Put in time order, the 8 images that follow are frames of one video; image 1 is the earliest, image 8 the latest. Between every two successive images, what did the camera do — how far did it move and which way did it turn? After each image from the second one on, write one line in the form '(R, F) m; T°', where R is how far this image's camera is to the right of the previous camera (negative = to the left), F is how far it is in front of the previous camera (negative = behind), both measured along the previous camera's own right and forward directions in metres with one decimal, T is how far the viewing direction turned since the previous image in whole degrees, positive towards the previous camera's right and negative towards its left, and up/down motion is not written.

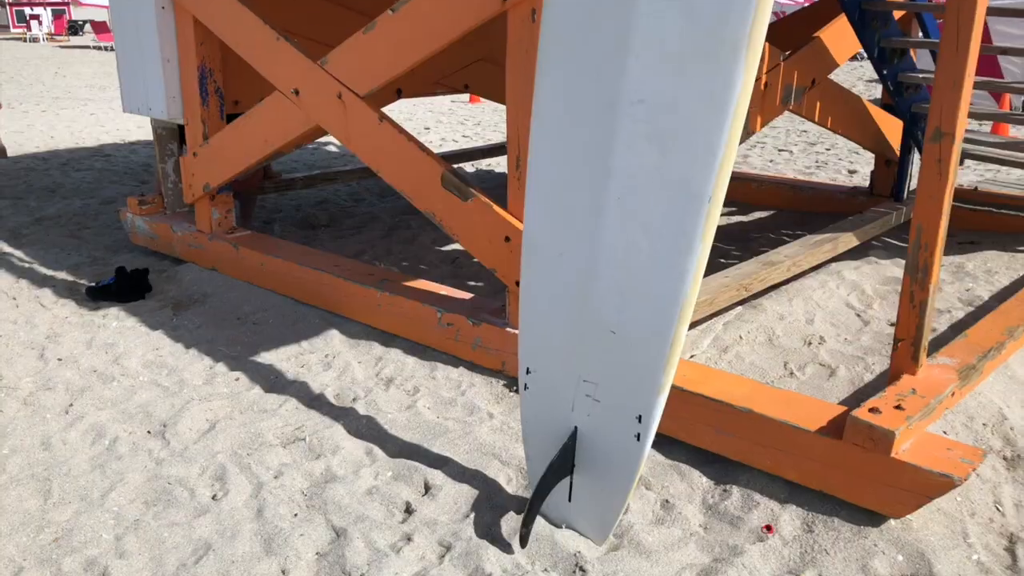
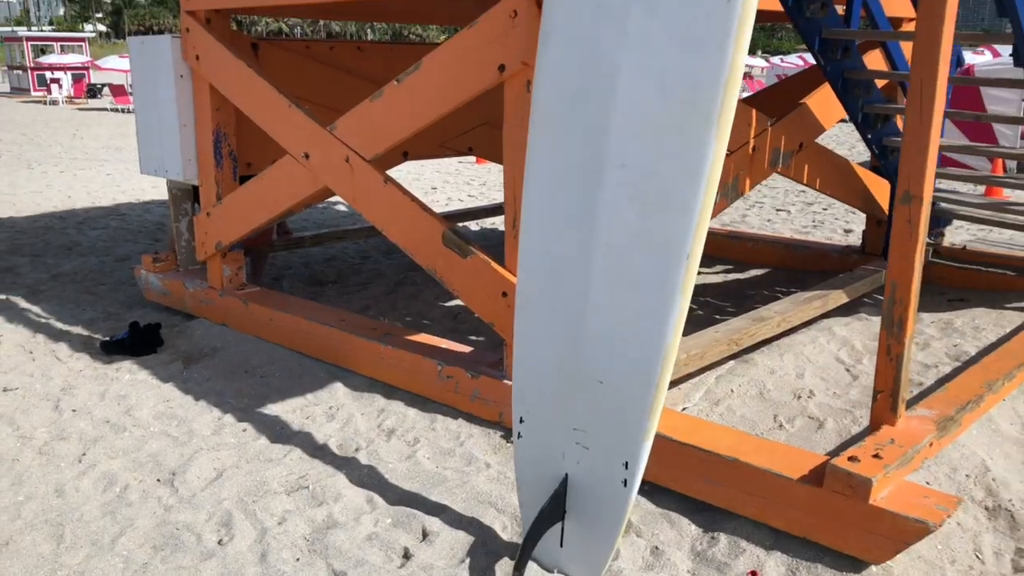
(0.0, -0.1) m; -1°
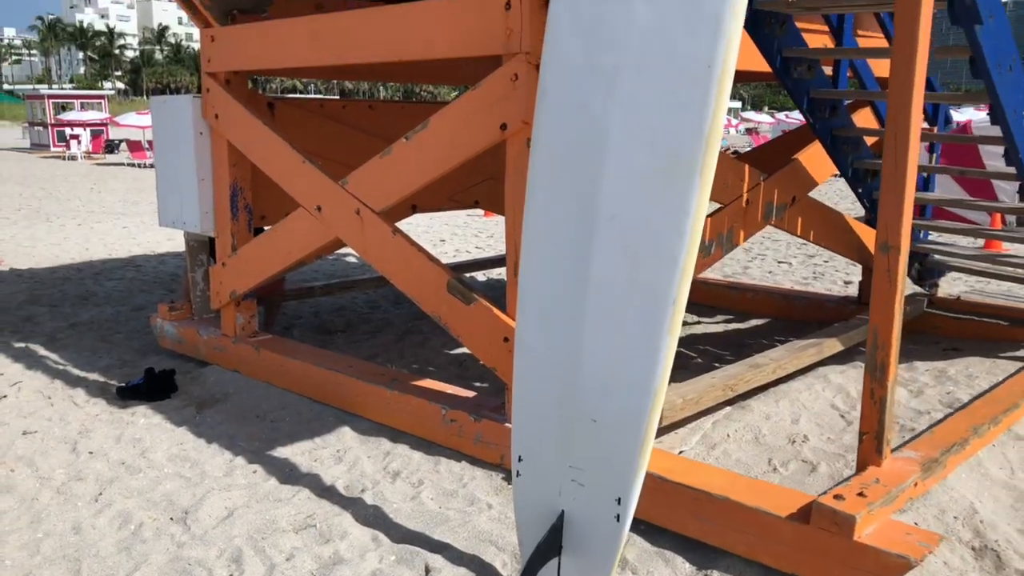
(0.0, -0.1) m; -1°
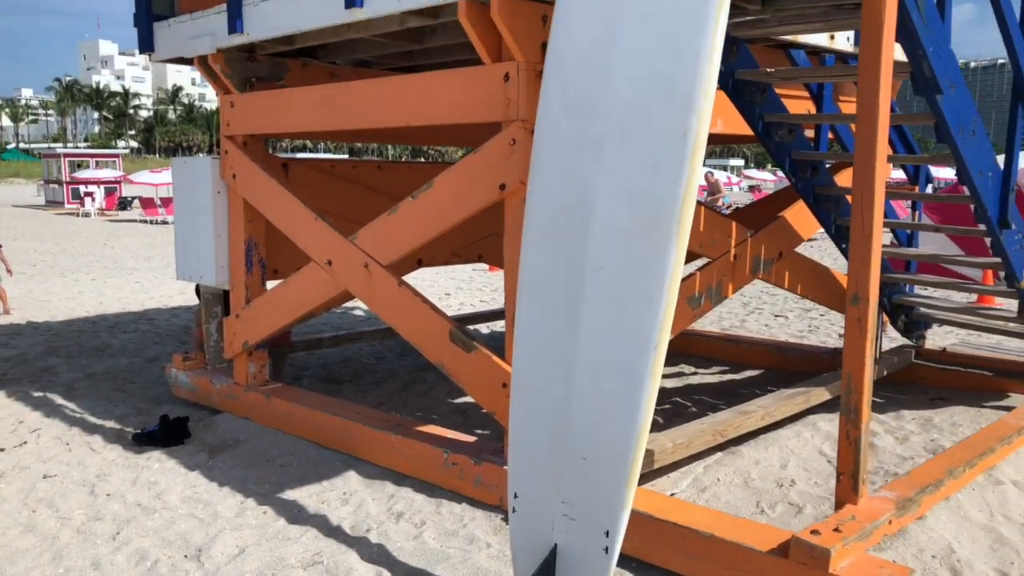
(0.0, -0.2) m; 0°
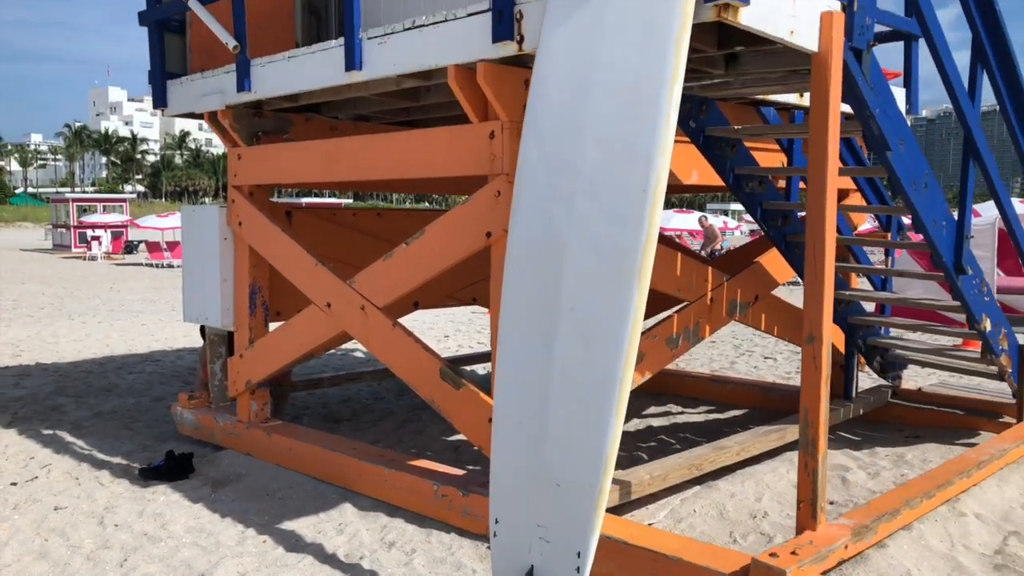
(+0.1, -0.2) m; 0°
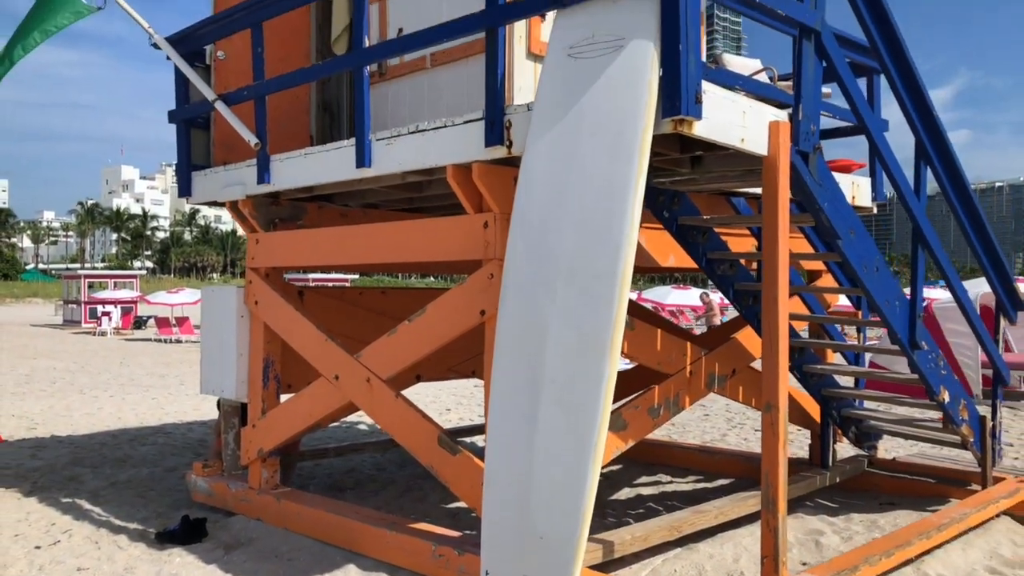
(+0.1, -0.4) m; 0°
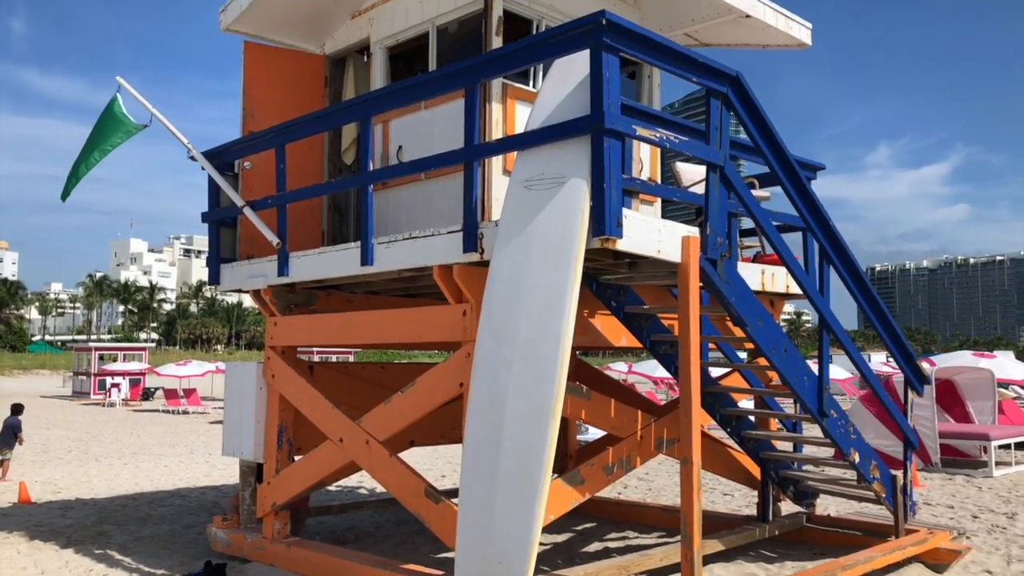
(+0.2, -0.9) m; 0°
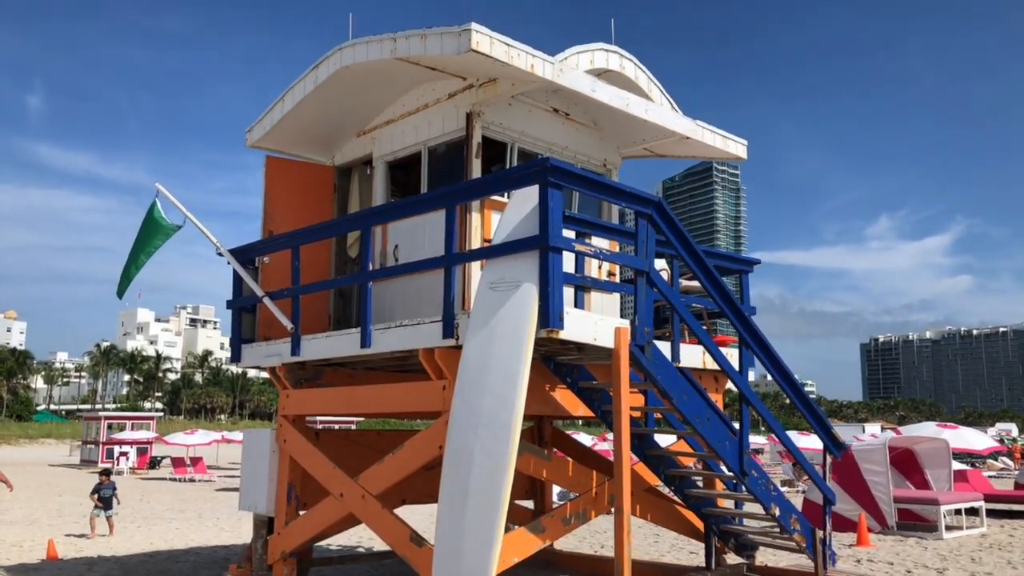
(+0.2, -1.1) m; 0°
